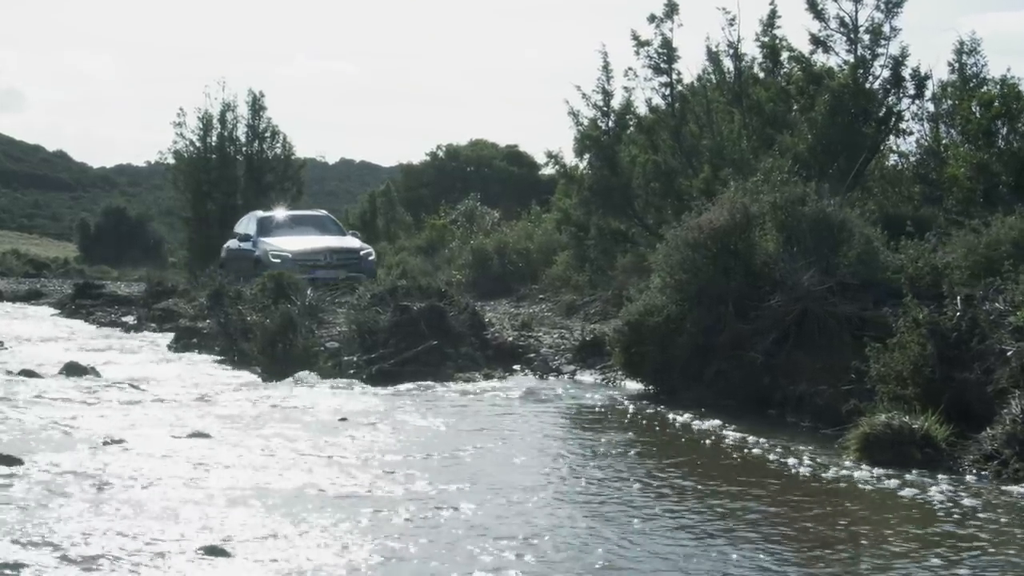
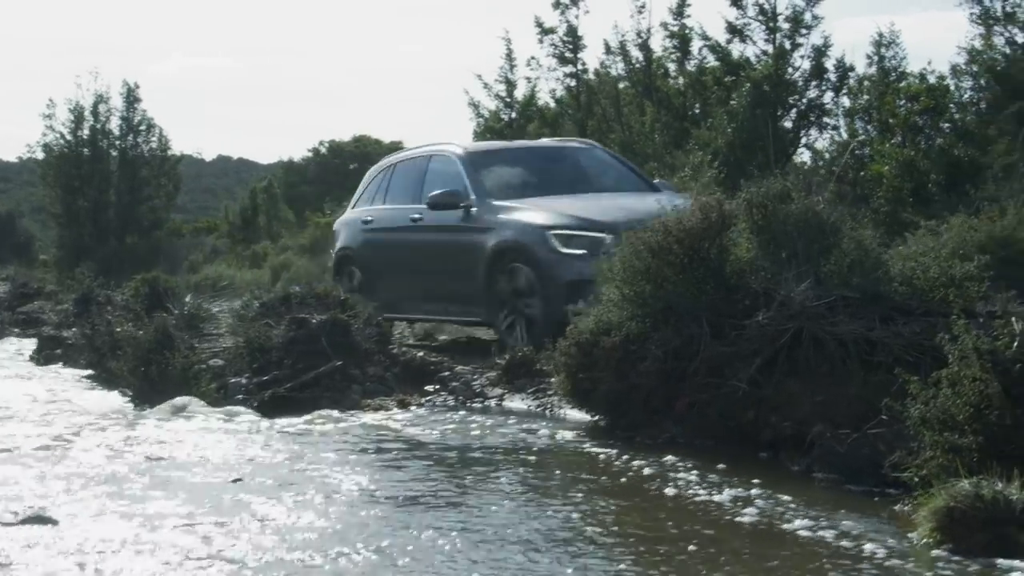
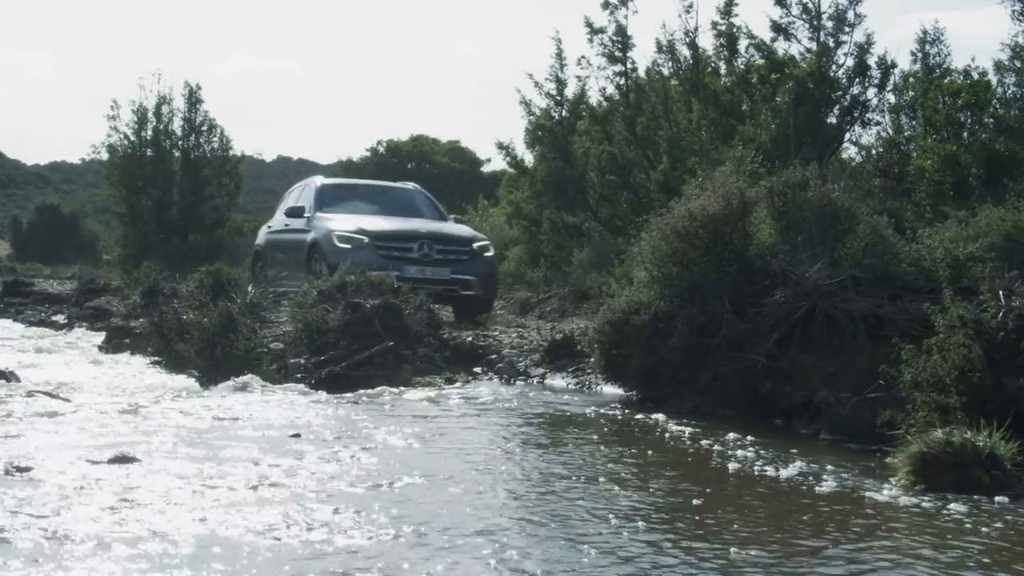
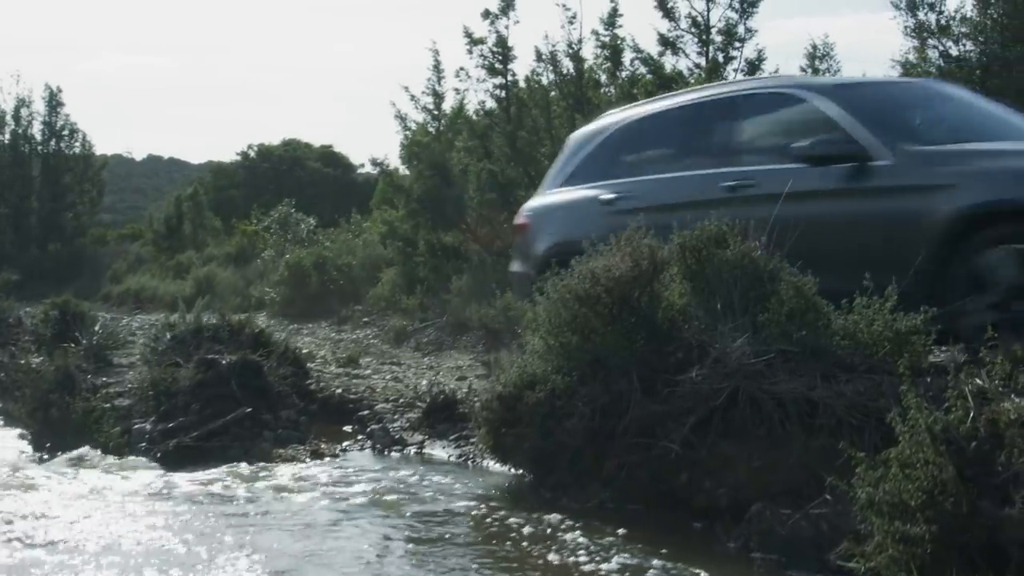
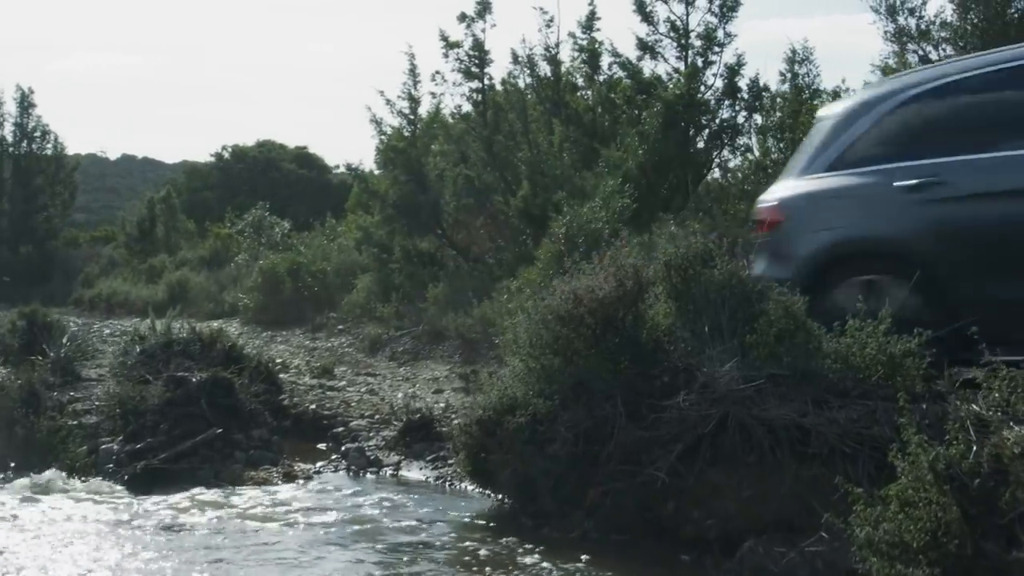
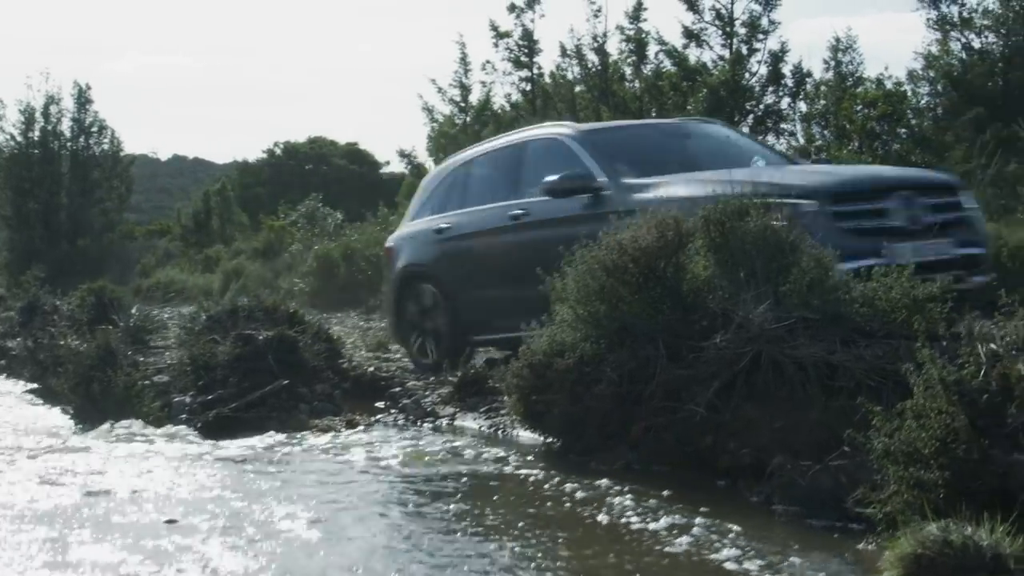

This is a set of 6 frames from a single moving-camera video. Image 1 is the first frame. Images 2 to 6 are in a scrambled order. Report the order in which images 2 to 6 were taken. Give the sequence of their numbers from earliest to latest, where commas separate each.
3, 2, 6, 4, 5
